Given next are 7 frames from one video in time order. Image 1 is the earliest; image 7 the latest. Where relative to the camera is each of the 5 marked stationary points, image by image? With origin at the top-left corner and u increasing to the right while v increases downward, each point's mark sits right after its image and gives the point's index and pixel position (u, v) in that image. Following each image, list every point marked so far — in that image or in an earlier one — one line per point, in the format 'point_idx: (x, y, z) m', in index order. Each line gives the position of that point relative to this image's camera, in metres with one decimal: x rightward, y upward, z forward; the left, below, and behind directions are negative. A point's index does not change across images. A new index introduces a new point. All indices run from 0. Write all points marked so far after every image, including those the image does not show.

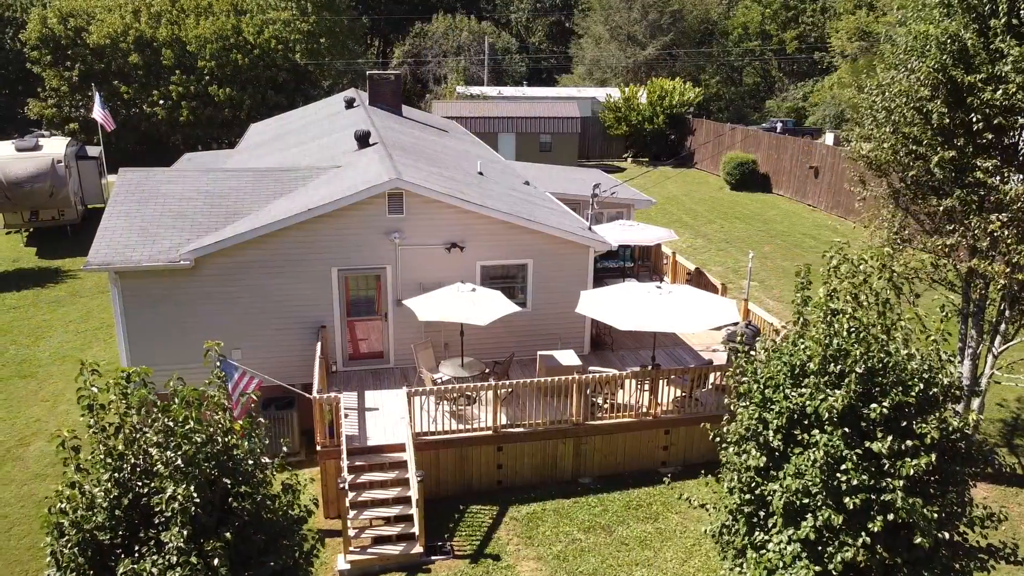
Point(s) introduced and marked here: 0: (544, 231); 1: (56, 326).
0: (+0.5, +0.9, +13.0) m
1: (-10.4, -0.8, +18.4) m
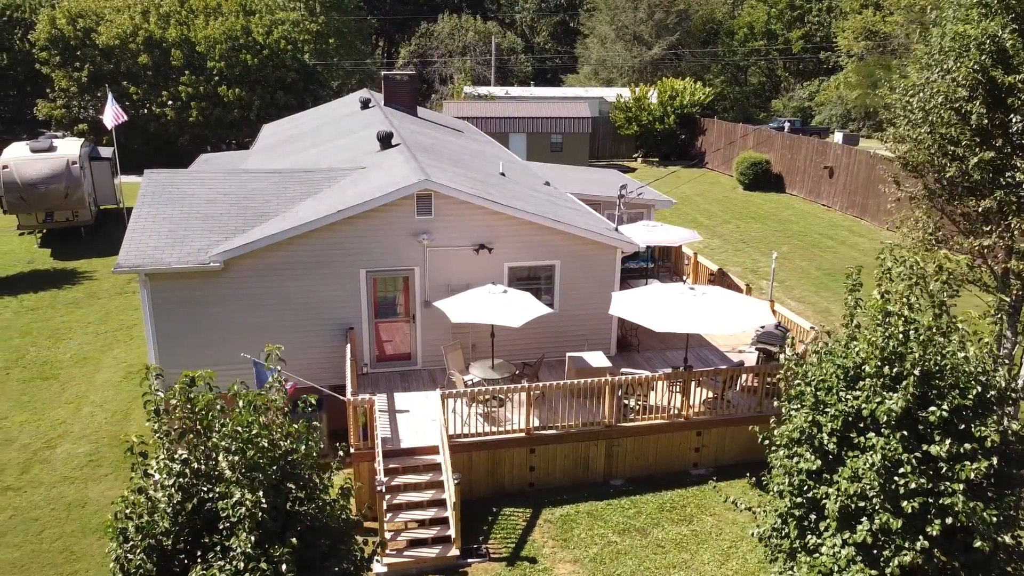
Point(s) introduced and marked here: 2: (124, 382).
0: (+0.9, +0.9, +13.0) m
1: (-9.9, -0.9, +18.3) m
2: (-7.5, -1.8, +15.5) m
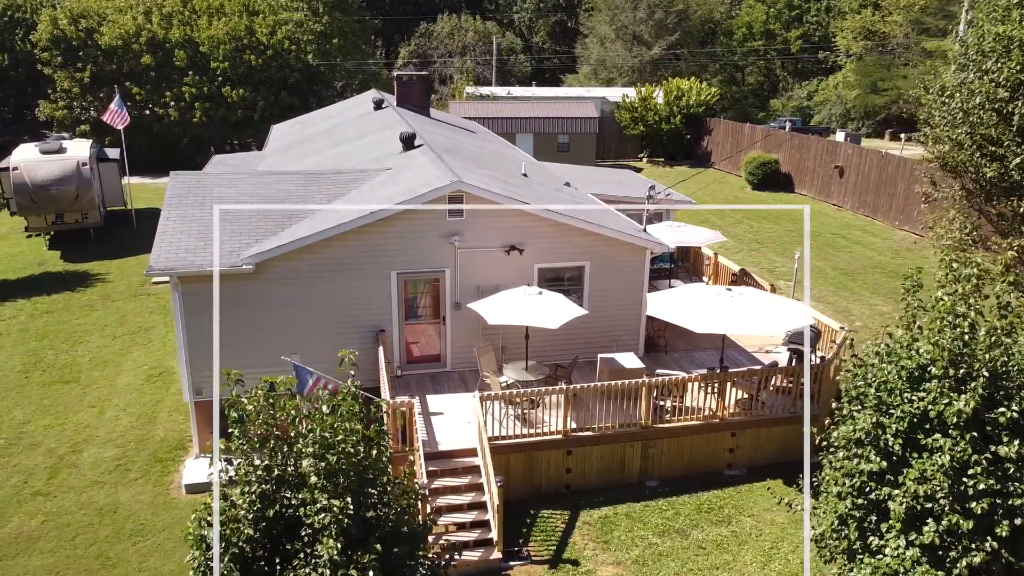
0: (+1.4, +0.9, +13.0) m
1: (-9.5, -0.9, +18.2) m
2: (-7.0, -1.9, +15.4) m
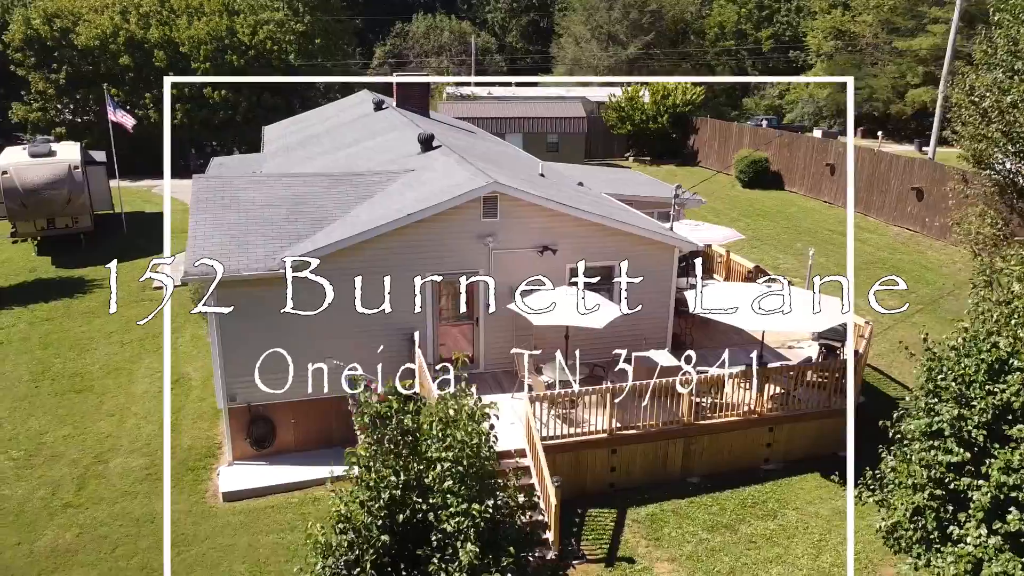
0: (+1.9, +0.9, +13.1) m
1: (-9.2, -1.1, +17.8) m
2: (-6.5, -2.0, +15.1) m
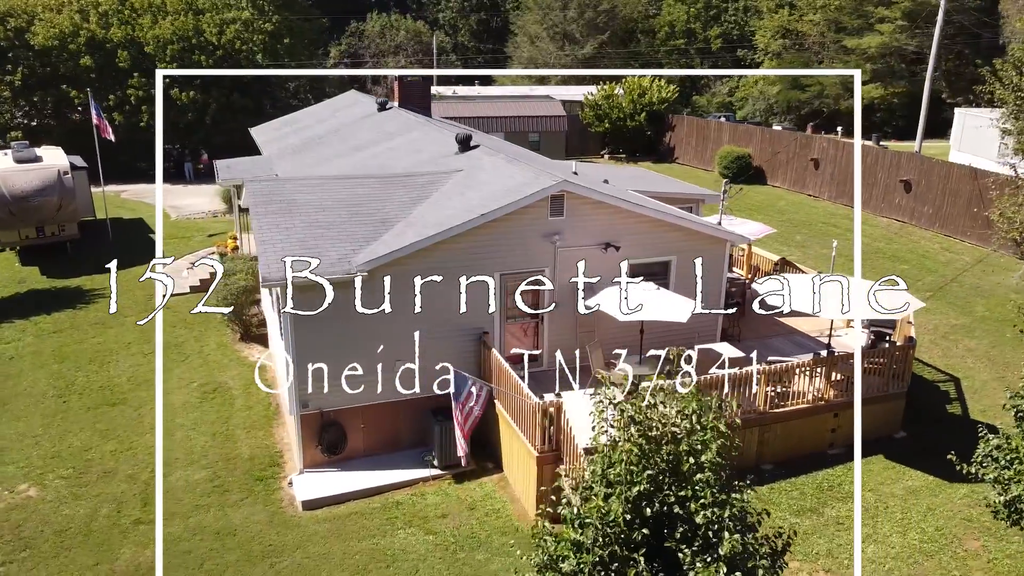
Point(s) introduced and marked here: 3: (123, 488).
0: (+2.9, +1.0, +13.4) m
1: (-8.4, -1.3, +17.2) m
2: (-5.6, -2.1, +14.7) m
3: (-6.0, -3.1, +12.3) m
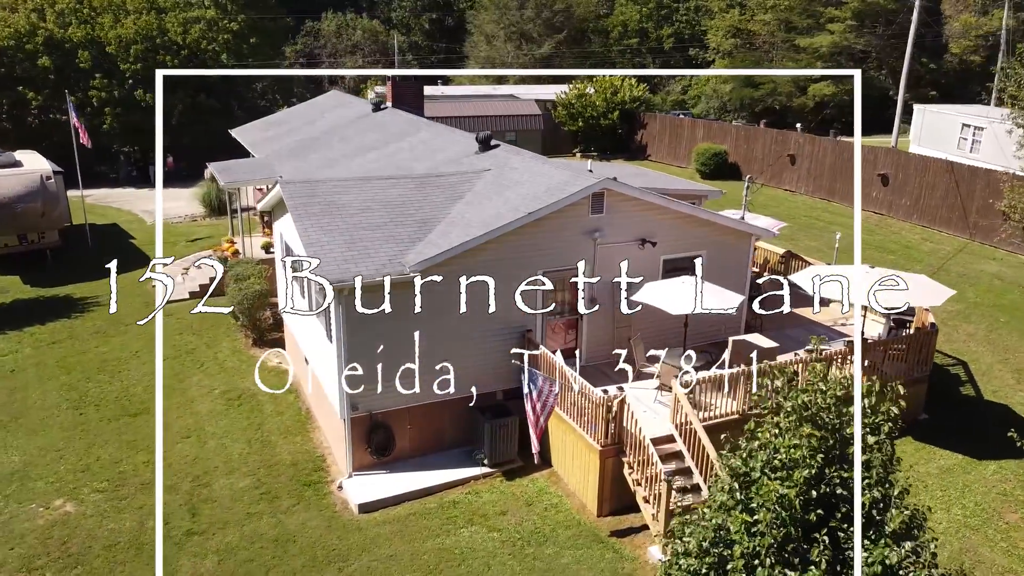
0: (+3.5, +1.1, +13.7) m
1: (-8.0, -1.4, +16.7) m
2: (-5.0, -2.2, +14.5) m
3: (-5.2, -3.2, +12.0) m
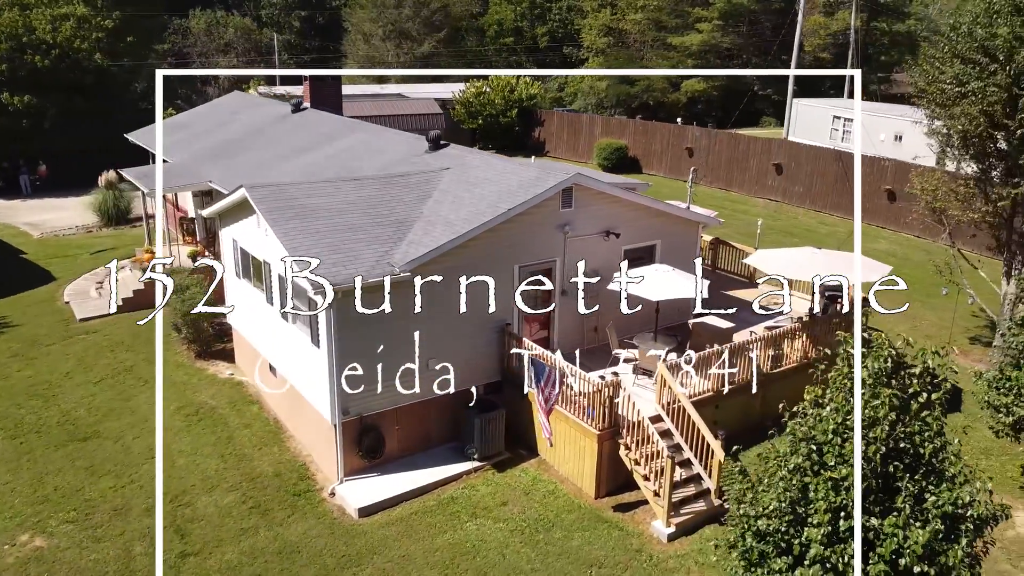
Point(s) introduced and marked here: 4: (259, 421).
0: (+2.9, +1.3, +14.5) m
1: (-8.9, -1.8, +15.6) m
2: (-5.5, -2.4, +13.9) m
3: (-5.2, -3.3, +11.5) m
4: (-4.4, -2.3, +14.1) m
